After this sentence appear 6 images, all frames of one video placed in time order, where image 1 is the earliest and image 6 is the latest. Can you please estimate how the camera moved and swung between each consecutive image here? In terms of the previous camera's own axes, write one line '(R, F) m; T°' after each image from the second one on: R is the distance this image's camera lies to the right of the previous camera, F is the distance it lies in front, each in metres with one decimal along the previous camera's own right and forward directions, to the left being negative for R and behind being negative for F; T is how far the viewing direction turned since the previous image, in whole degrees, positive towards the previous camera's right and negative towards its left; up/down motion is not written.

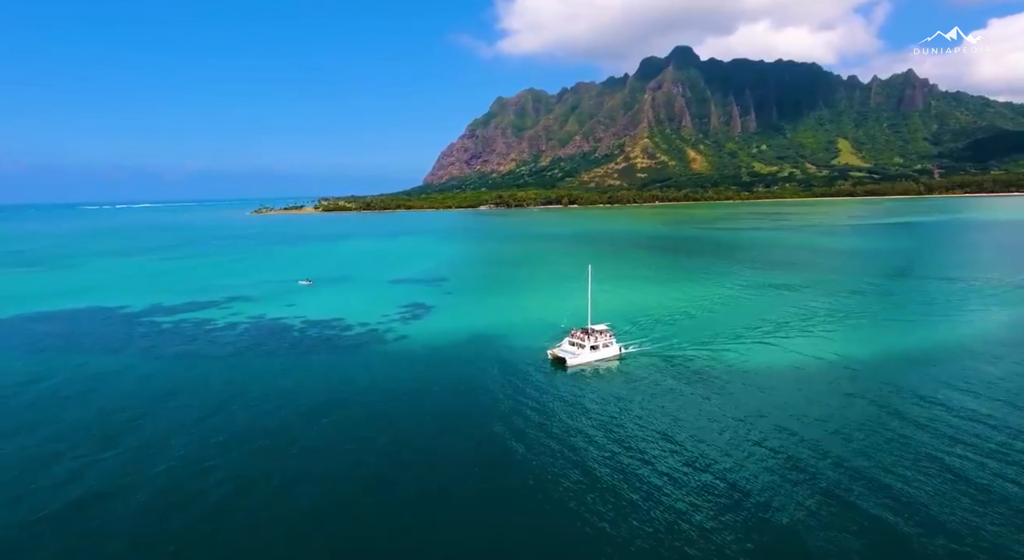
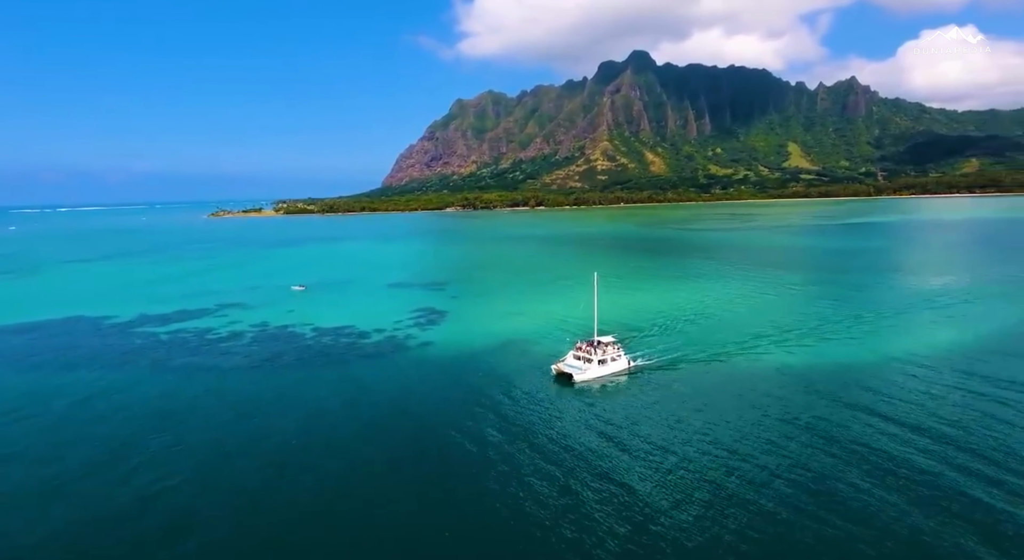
(-5.9, +2.2) m; +4°
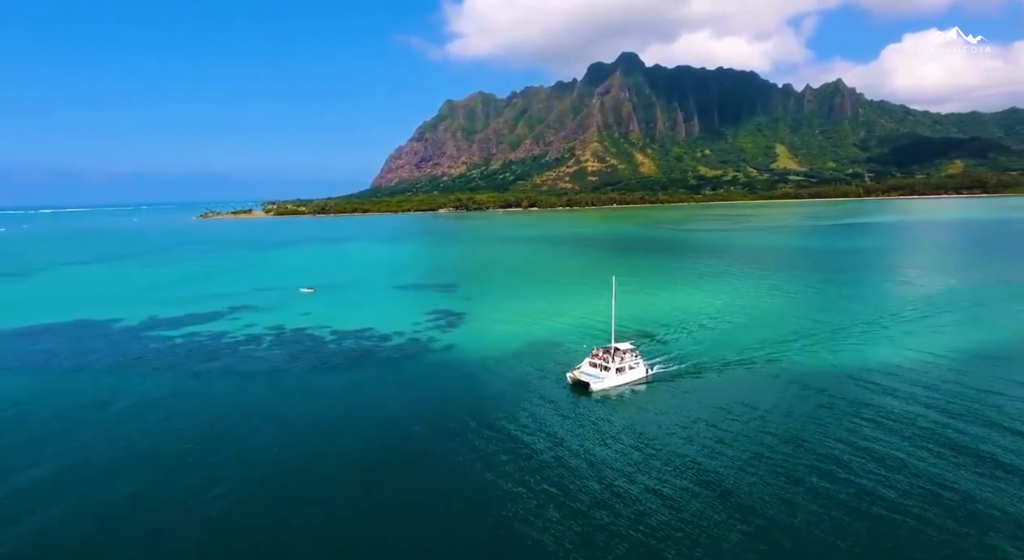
(-3.0, +1.0) m; +1°
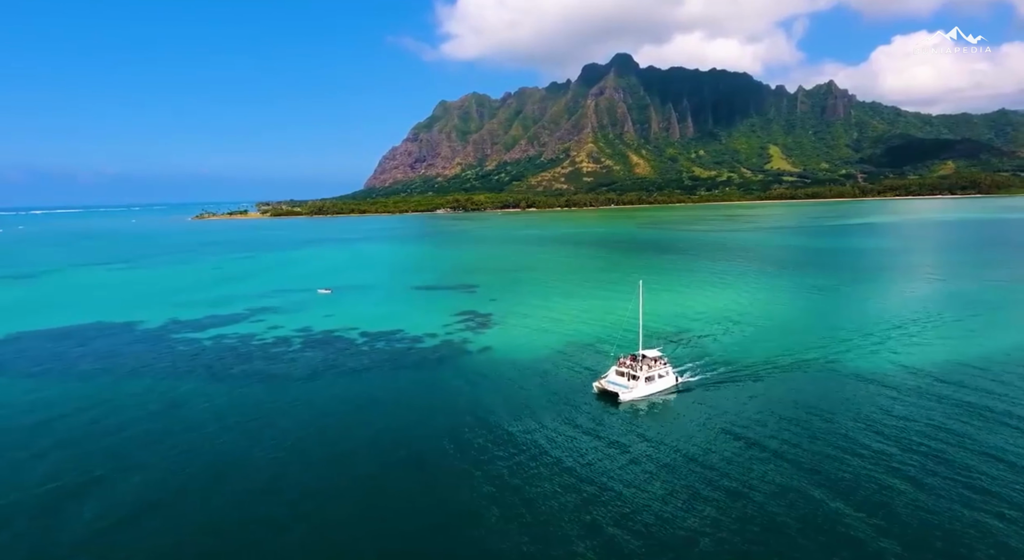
(-3.6, +1.3) m; +1°
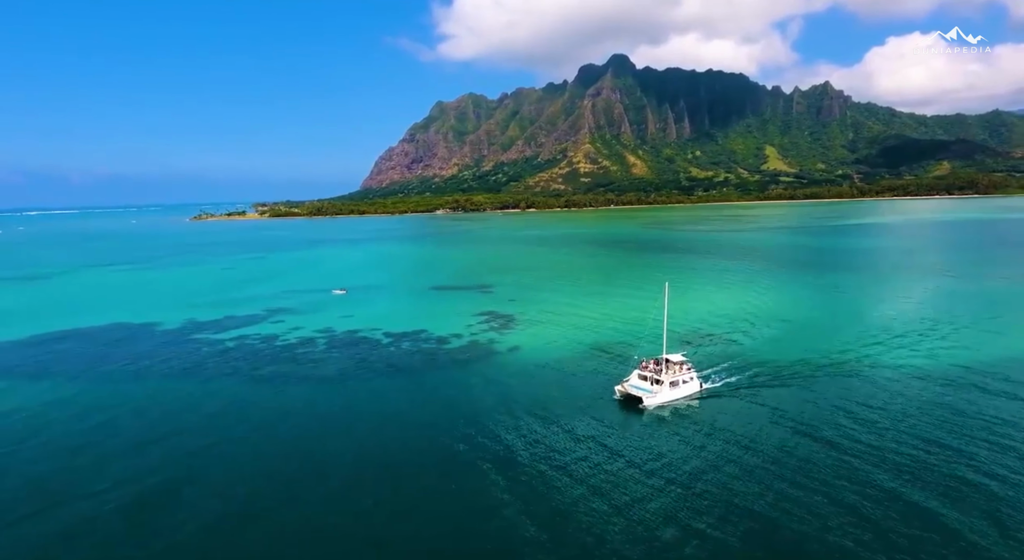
(-2.6, +0.7) m; 0°
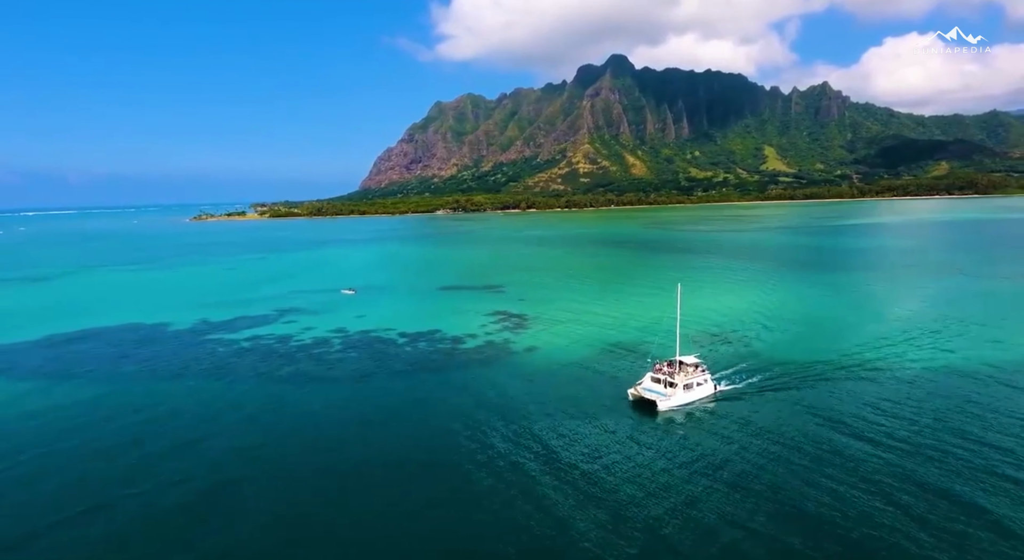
(-1.4, +0.3) m; 0°
